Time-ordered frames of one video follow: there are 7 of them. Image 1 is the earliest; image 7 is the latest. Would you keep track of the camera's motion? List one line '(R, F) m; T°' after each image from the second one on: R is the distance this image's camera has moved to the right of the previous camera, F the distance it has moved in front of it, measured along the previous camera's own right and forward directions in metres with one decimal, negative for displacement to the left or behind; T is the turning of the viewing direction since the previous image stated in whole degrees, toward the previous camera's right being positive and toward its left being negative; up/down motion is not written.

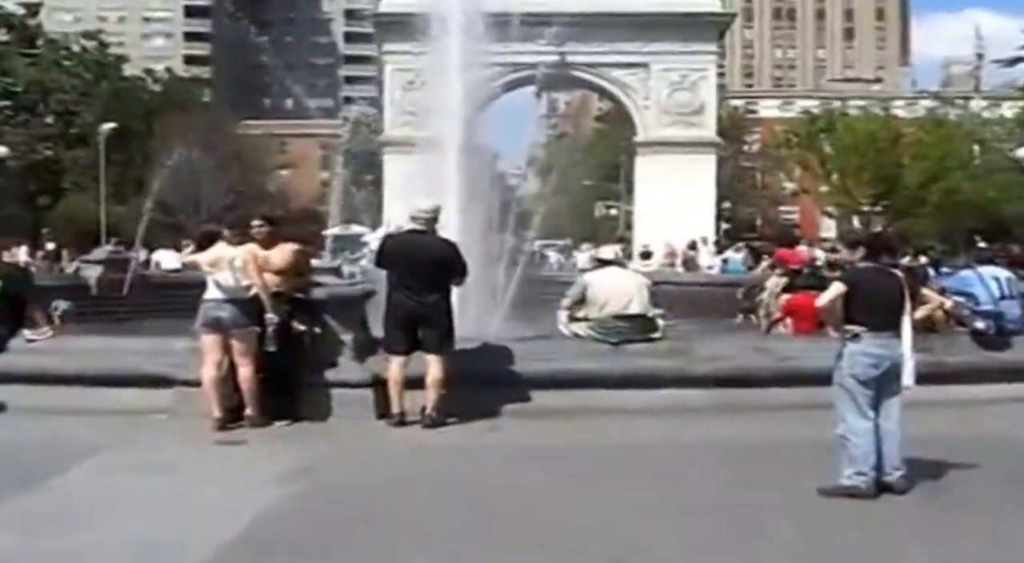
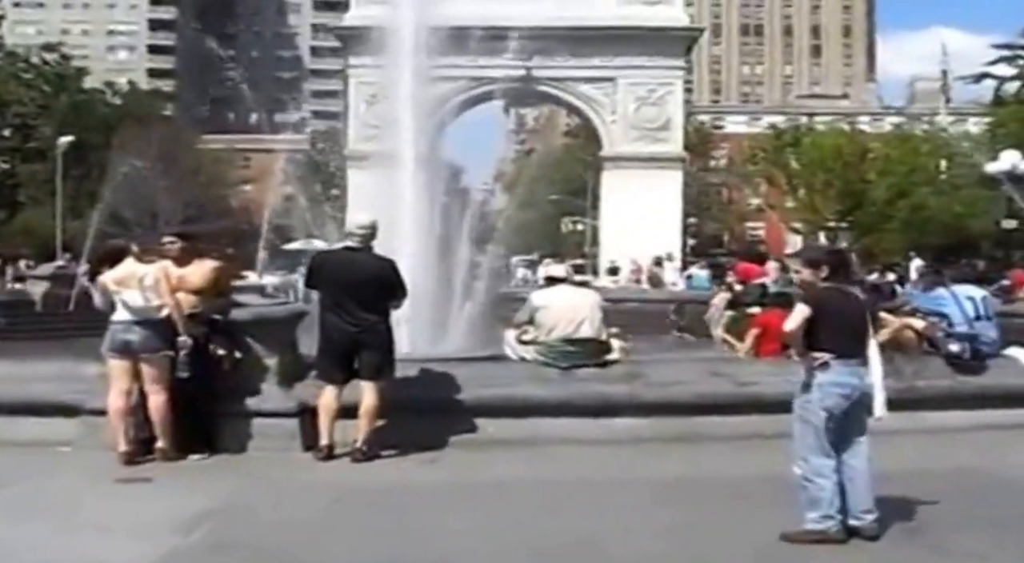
(+0.2, +0.5) m; +2°
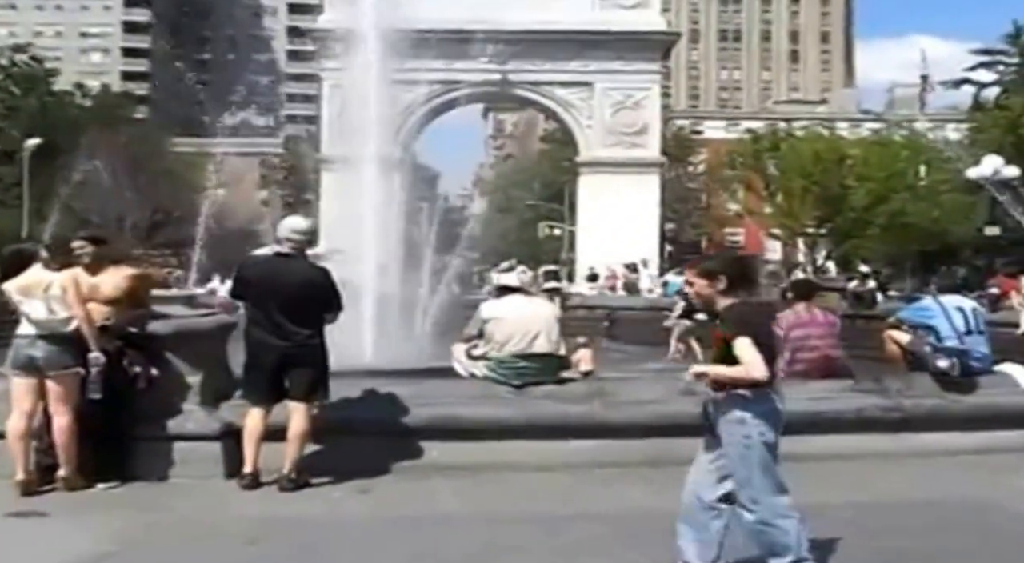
(+0.2, +0.6) m; +1°
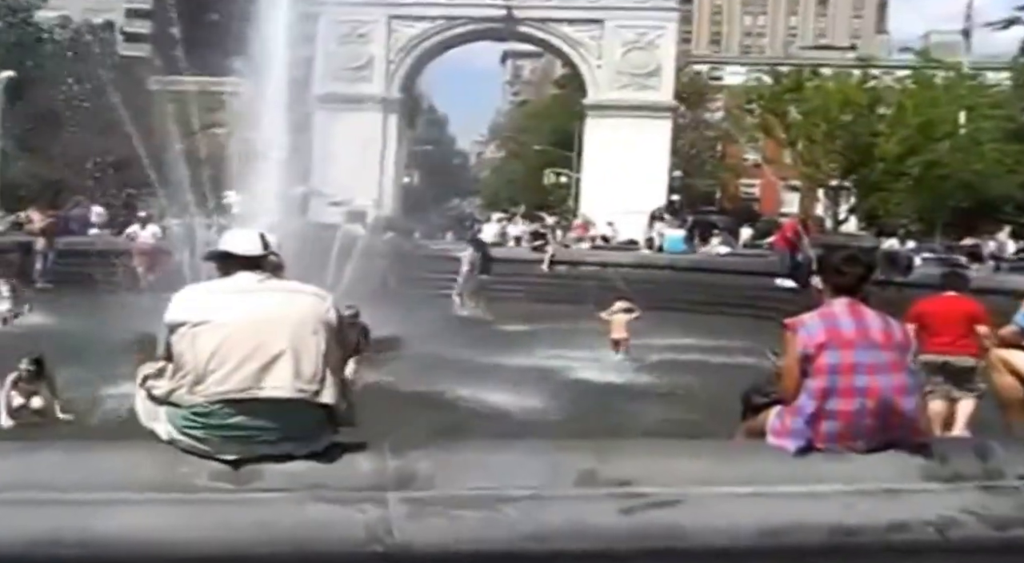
(+0.9, +3.2) m; -1°
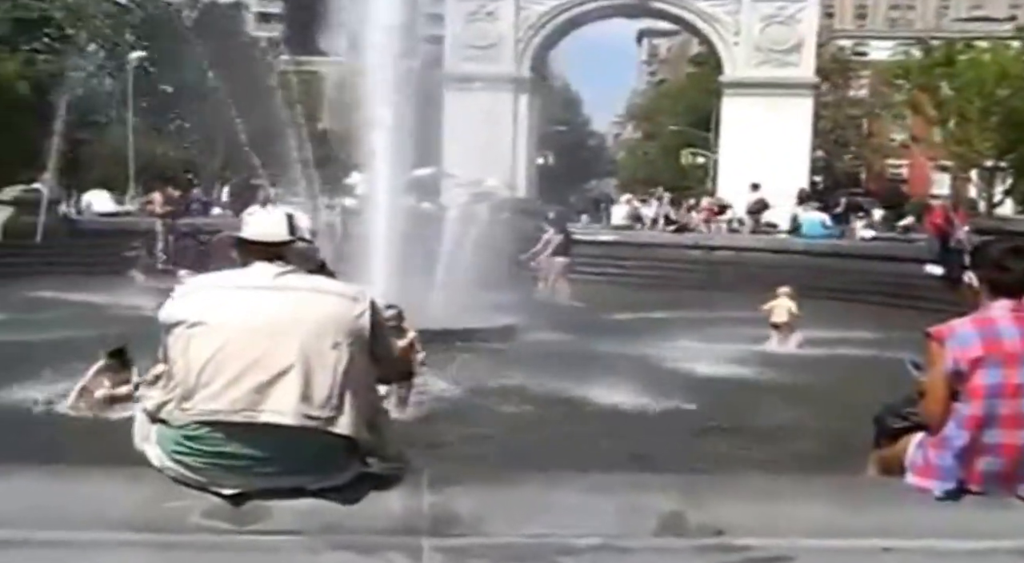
(+0.2, +0.6) m; -7°
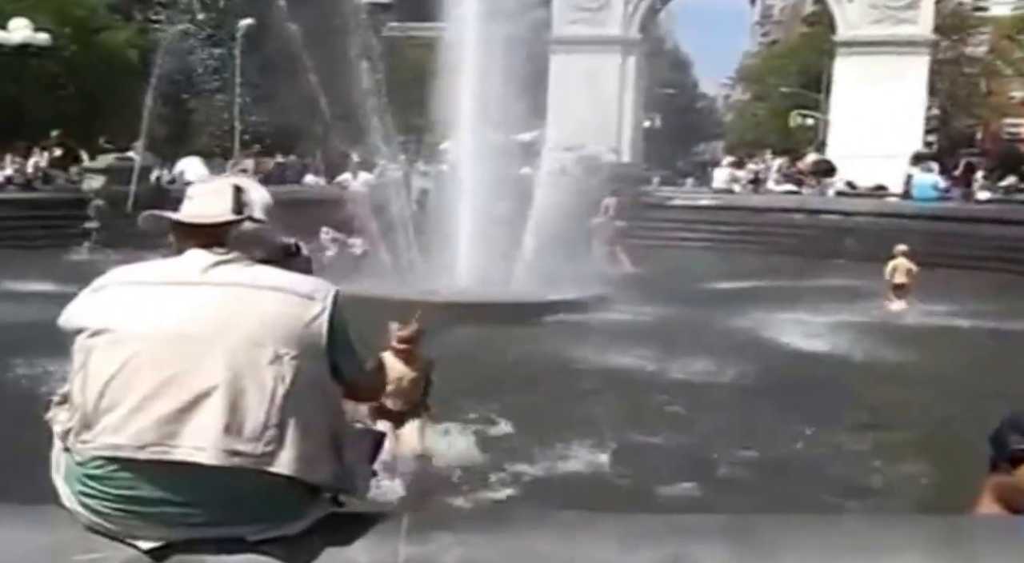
(+0.2, +0.6) m; -6°
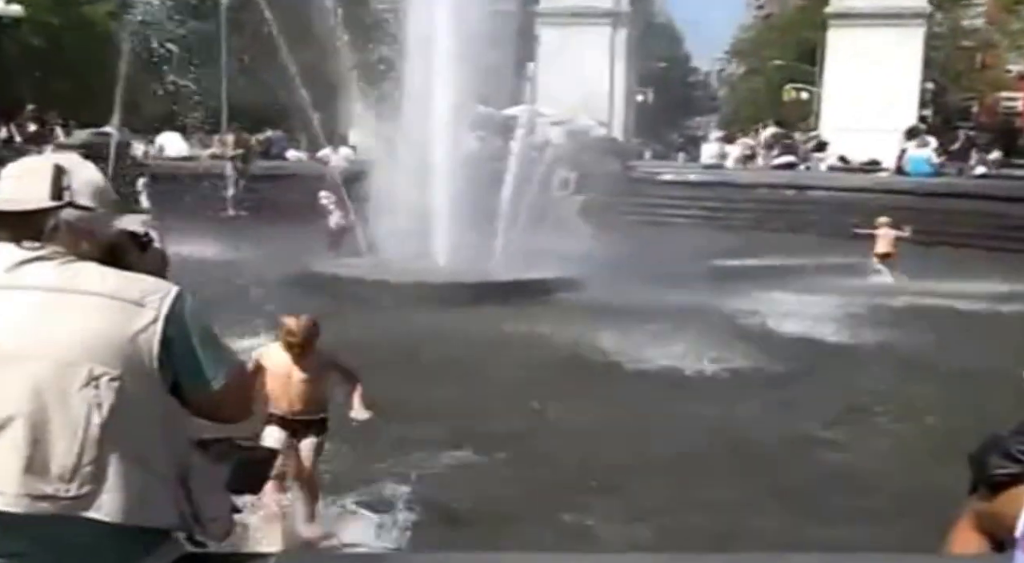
(+0.2, +0.3) m; 0°
